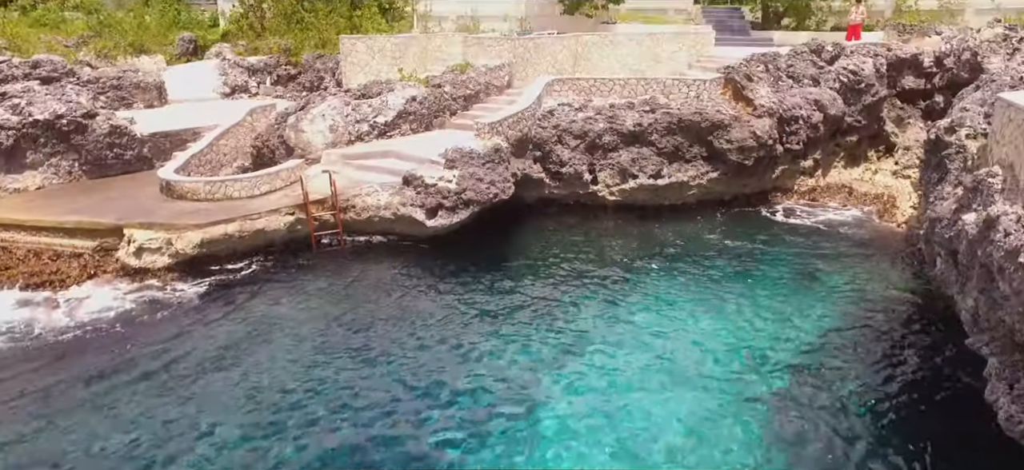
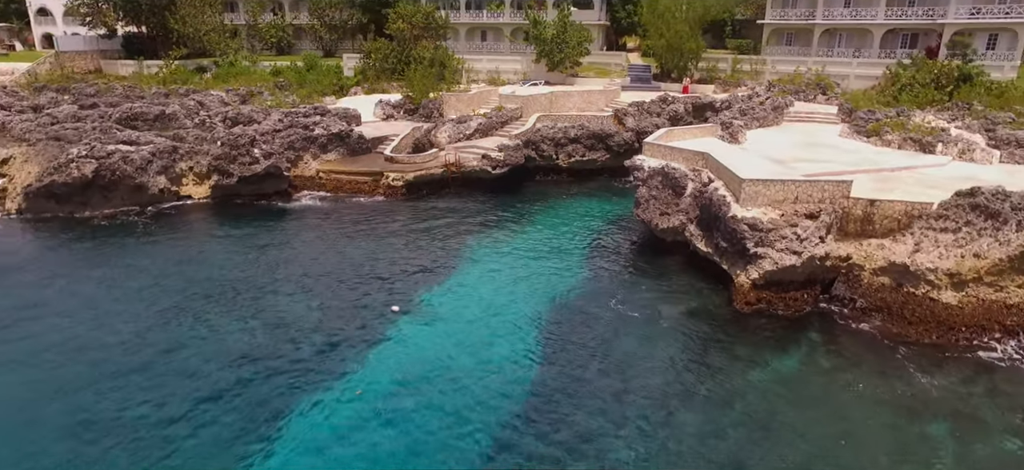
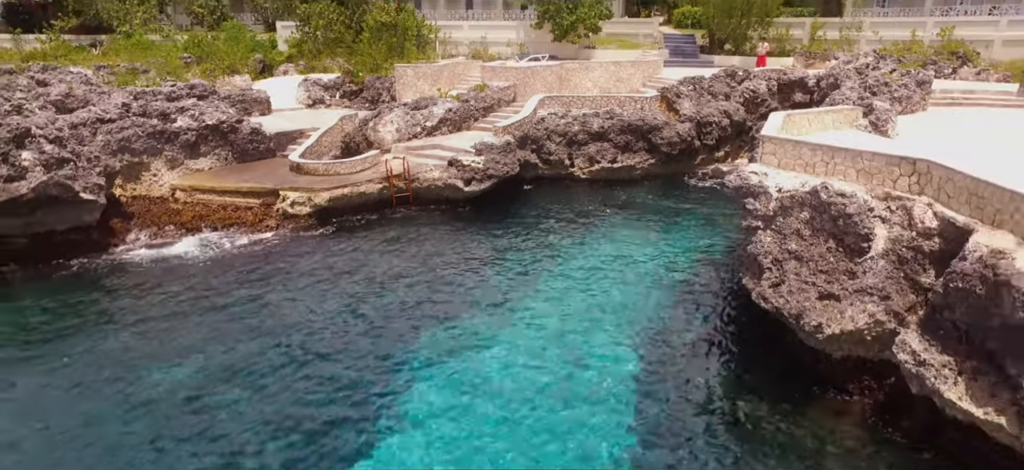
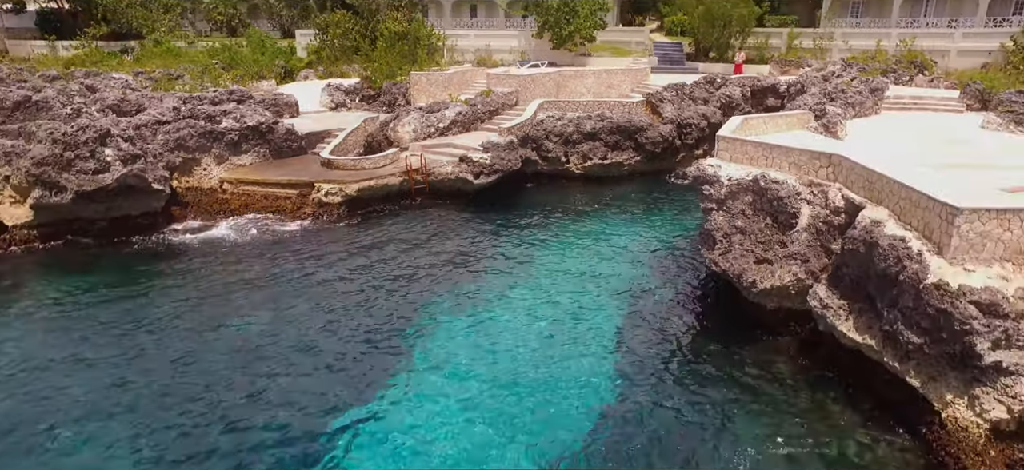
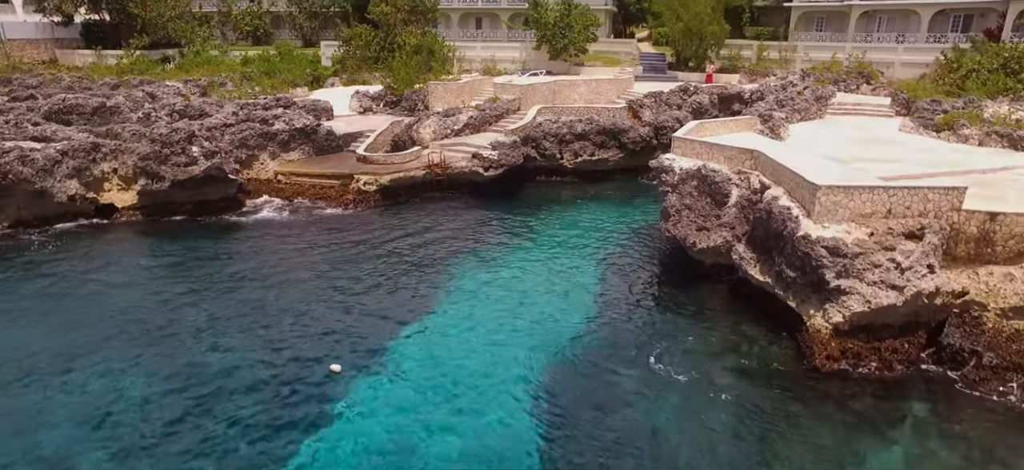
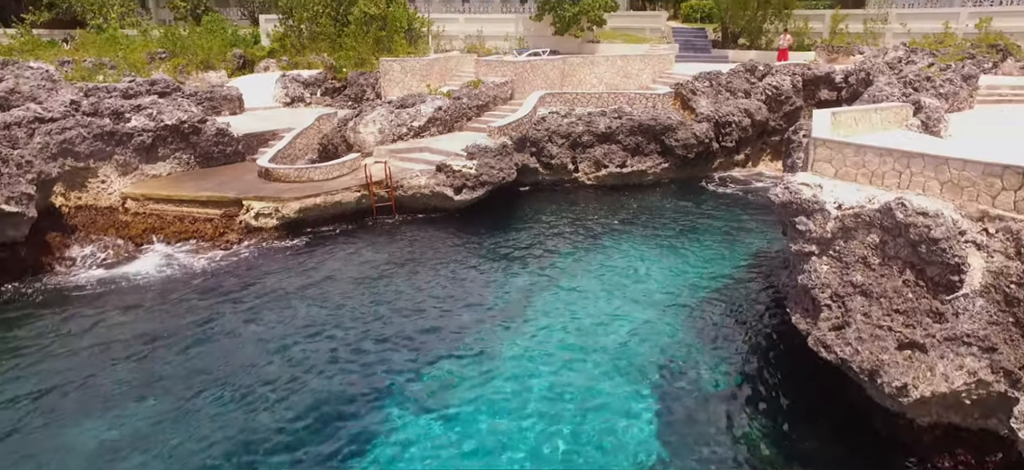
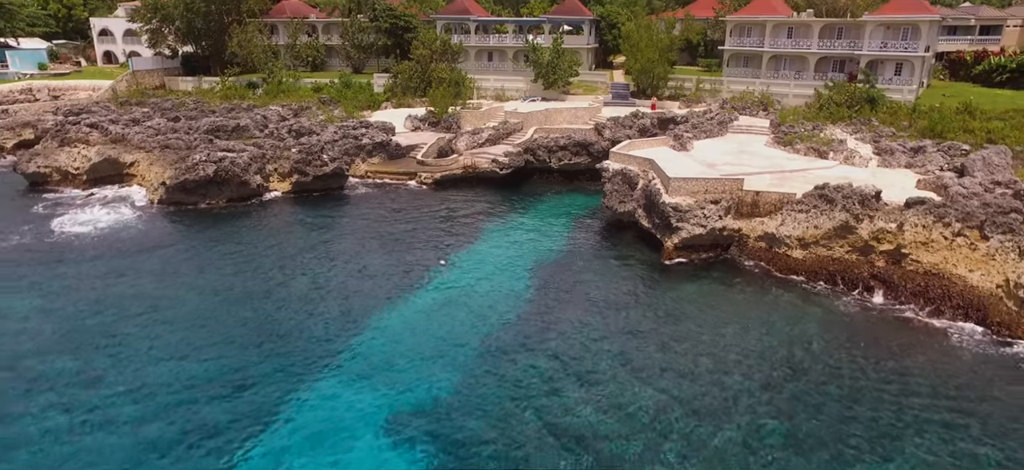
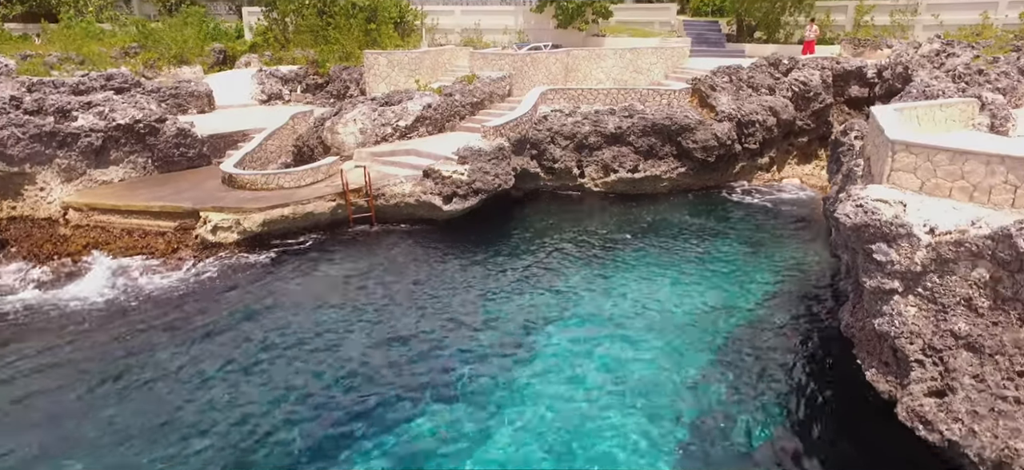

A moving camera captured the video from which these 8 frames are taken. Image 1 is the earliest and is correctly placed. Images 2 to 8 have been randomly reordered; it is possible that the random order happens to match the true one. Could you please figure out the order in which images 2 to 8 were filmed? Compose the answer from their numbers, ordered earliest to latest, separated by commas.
8, 6, 3, 4, 5, 2, 7
